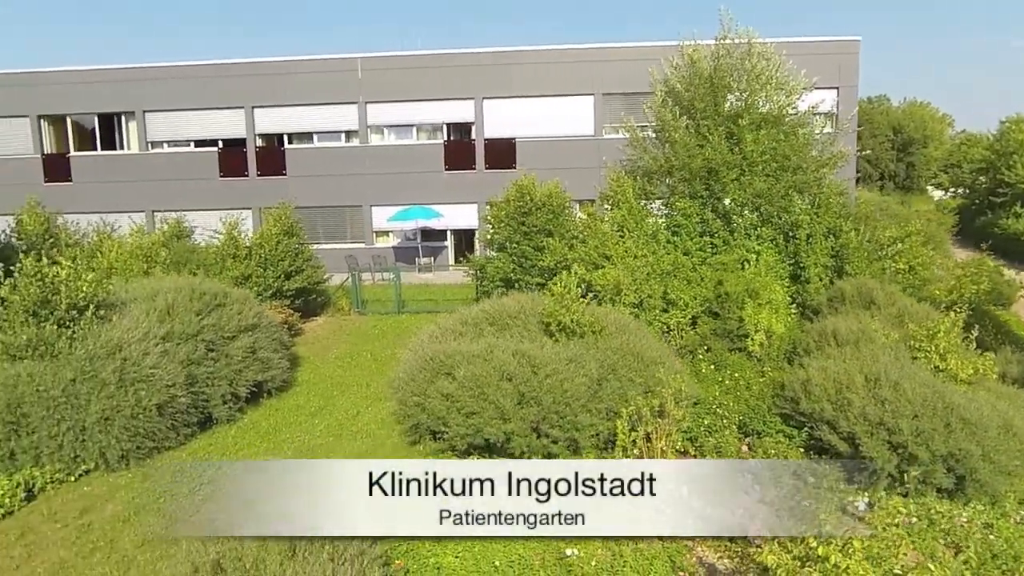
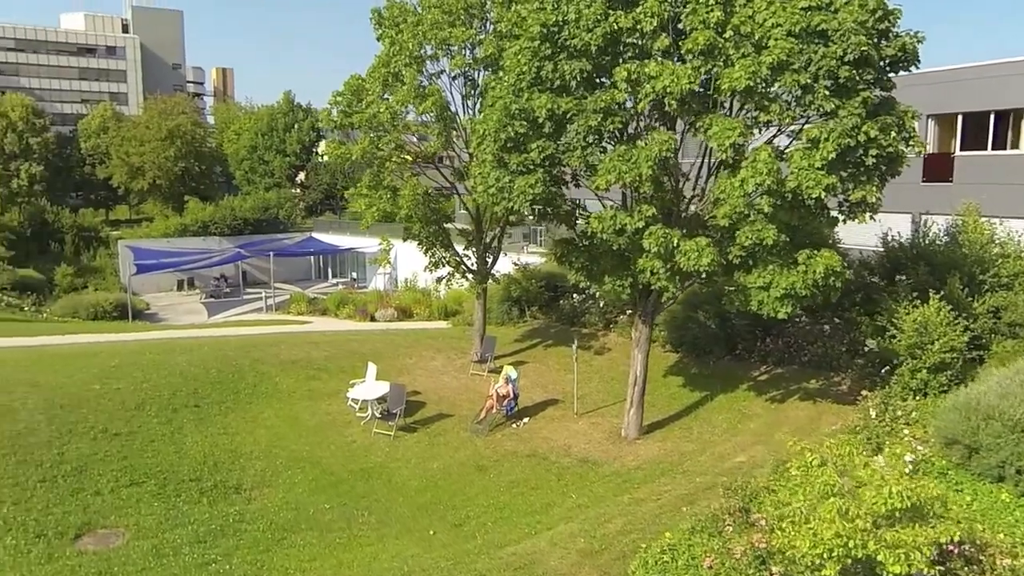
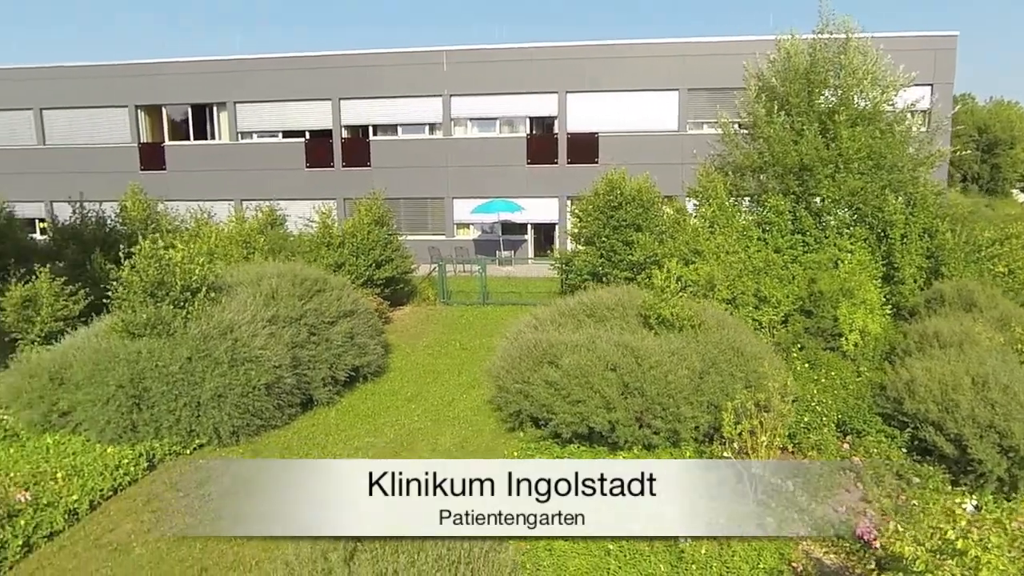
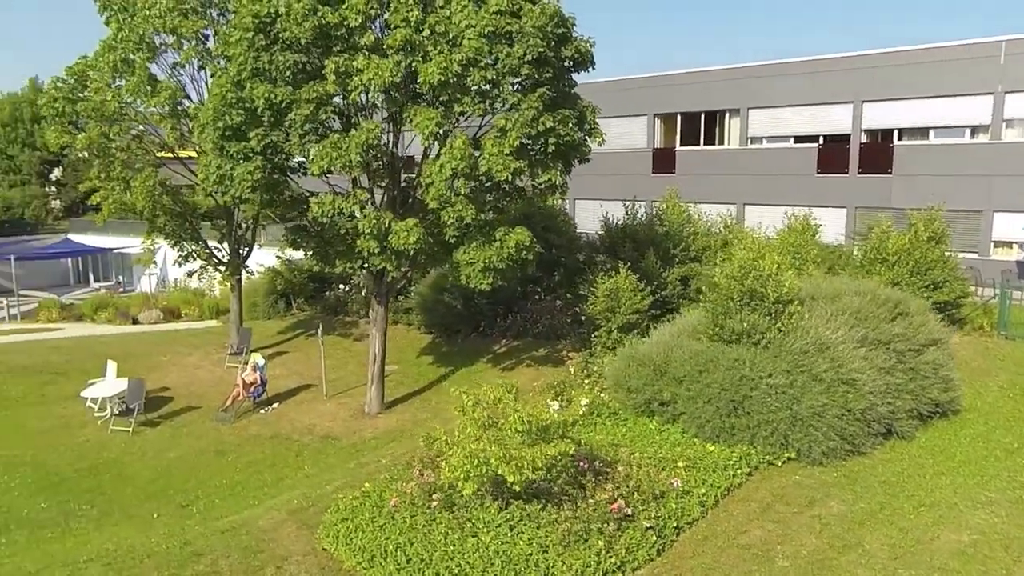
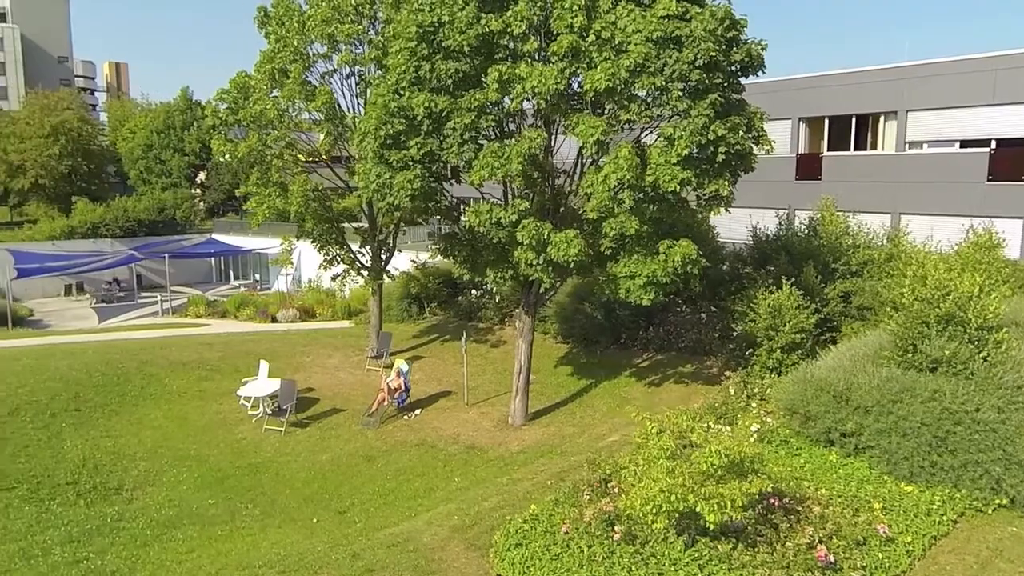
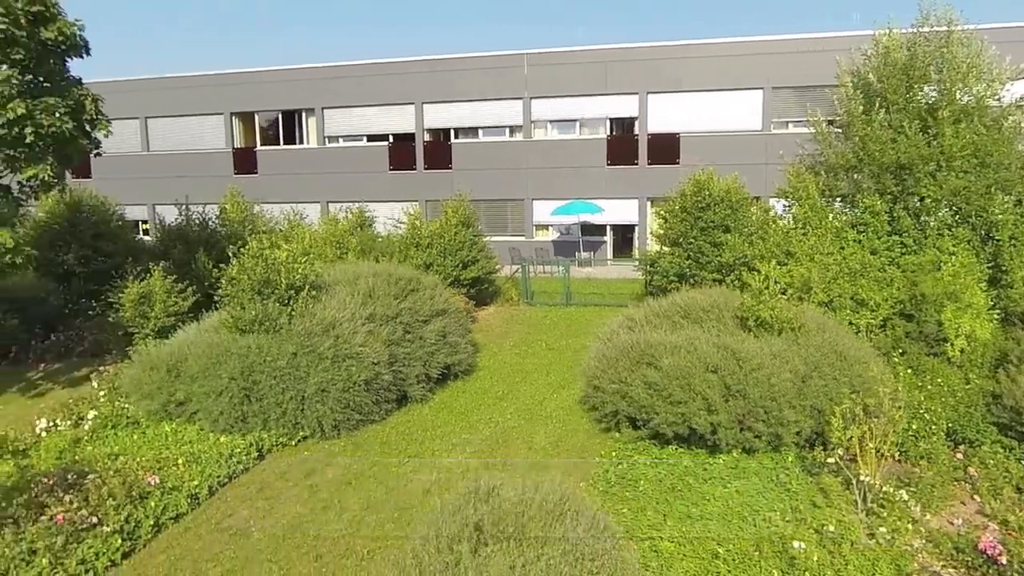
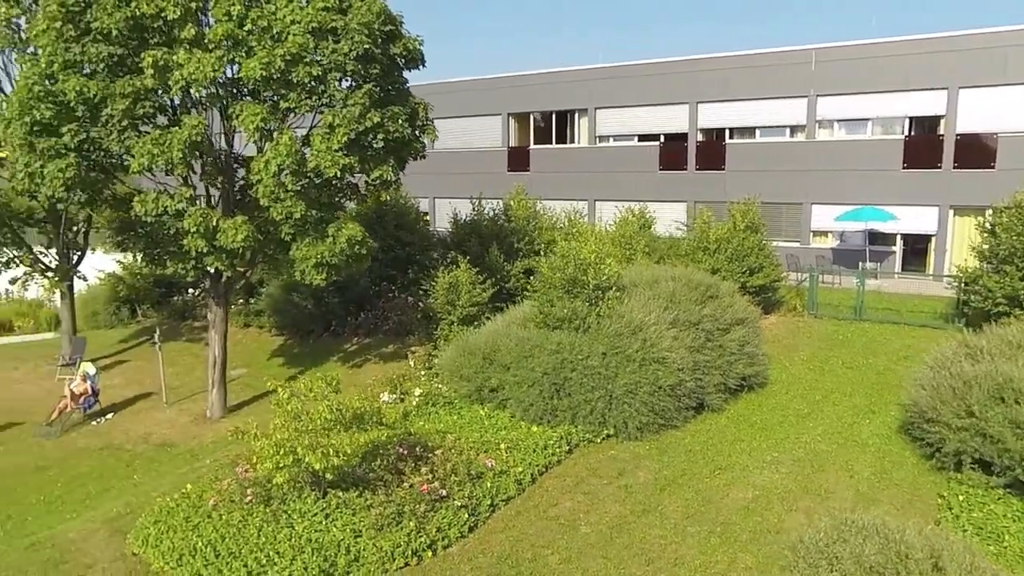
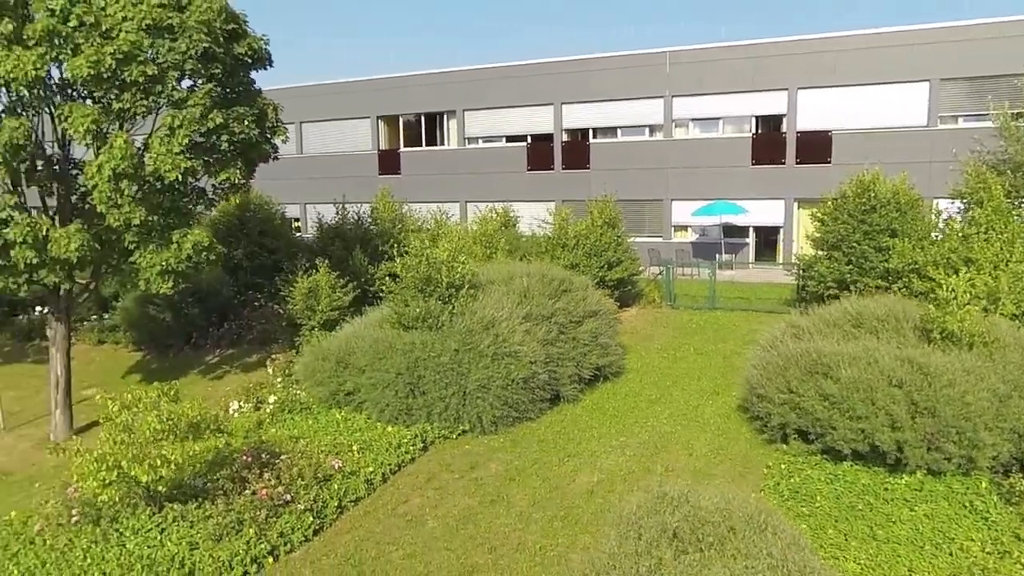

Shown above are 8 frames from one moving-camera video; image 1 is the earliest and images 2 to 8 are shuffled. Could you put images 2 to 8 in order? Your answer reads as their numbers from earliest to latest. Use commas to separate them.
3, 6, 8, 7, 4, 5, 2
